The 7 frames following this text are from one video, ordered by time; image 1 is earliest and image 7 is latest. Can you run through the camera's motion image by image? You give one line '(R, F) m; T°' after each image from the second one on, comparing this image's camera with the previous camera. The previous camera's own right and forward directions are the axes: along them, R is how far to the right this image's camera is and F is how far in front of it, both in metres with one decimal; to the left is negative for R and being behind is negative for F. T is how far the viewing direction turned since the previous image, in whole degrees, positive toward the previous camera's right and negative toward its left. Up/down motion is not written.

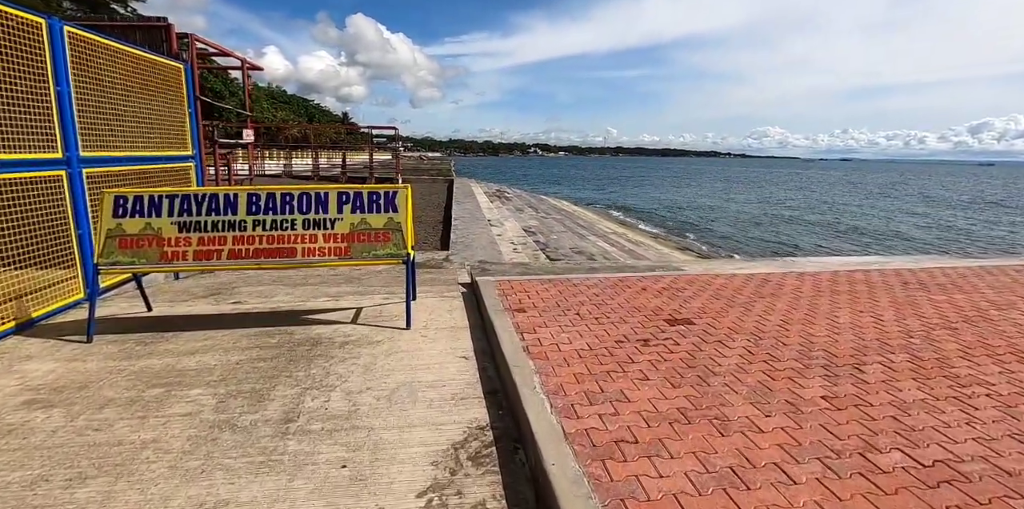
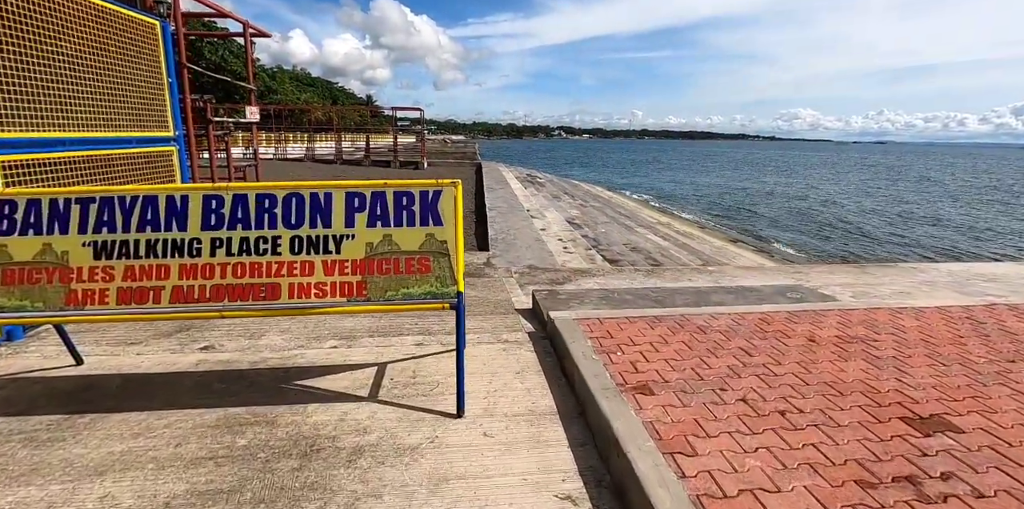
(-0.4, +1.4) m; -3°
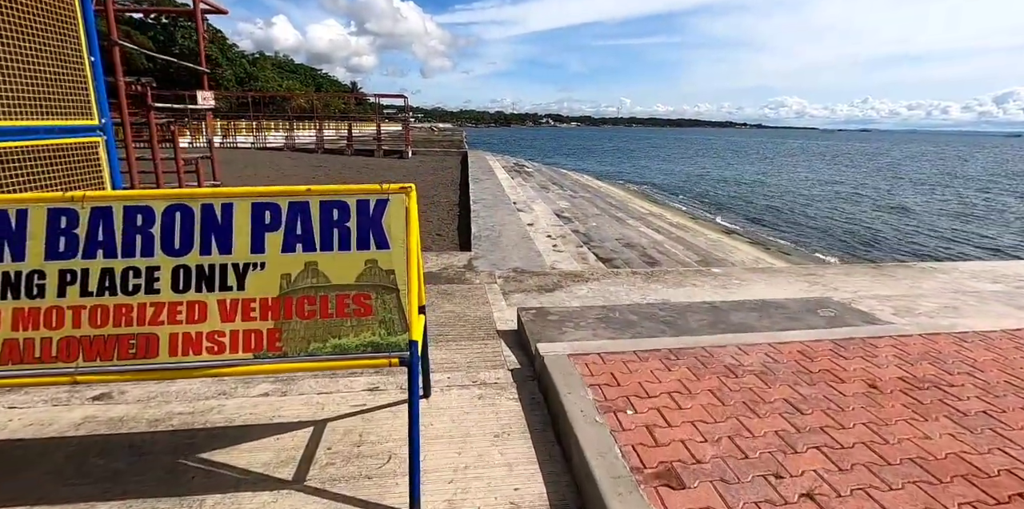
(0.0, +0.6) m; +1°
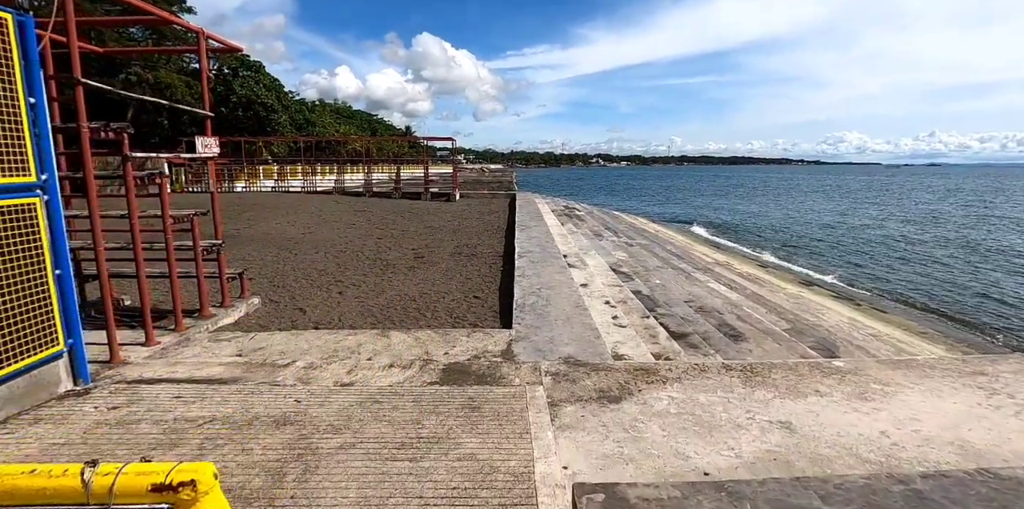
(0.0, +1.2) m; -5°
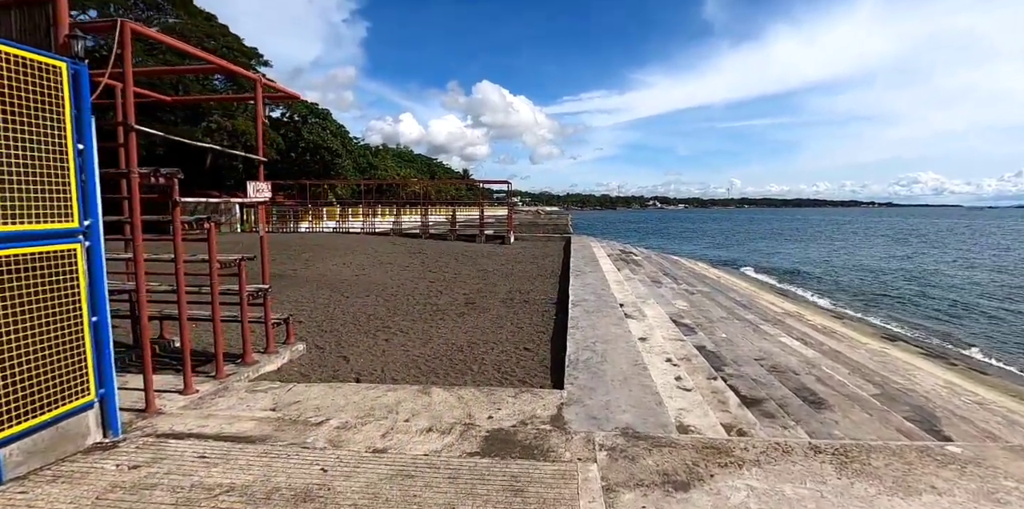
(0.0, +0.3) m; -6°
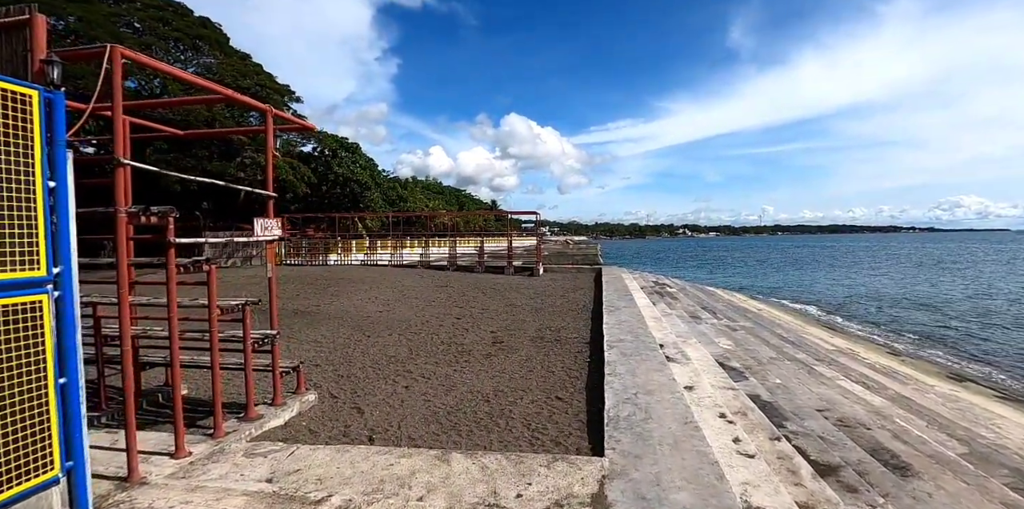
(0.0, +0.5) m; -3°
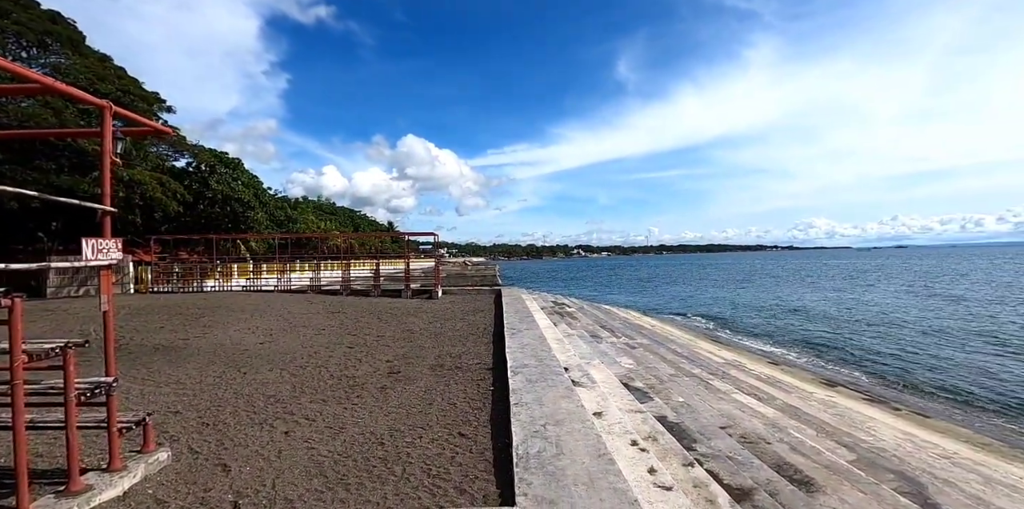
(0.0, +0.4) m; +11°
